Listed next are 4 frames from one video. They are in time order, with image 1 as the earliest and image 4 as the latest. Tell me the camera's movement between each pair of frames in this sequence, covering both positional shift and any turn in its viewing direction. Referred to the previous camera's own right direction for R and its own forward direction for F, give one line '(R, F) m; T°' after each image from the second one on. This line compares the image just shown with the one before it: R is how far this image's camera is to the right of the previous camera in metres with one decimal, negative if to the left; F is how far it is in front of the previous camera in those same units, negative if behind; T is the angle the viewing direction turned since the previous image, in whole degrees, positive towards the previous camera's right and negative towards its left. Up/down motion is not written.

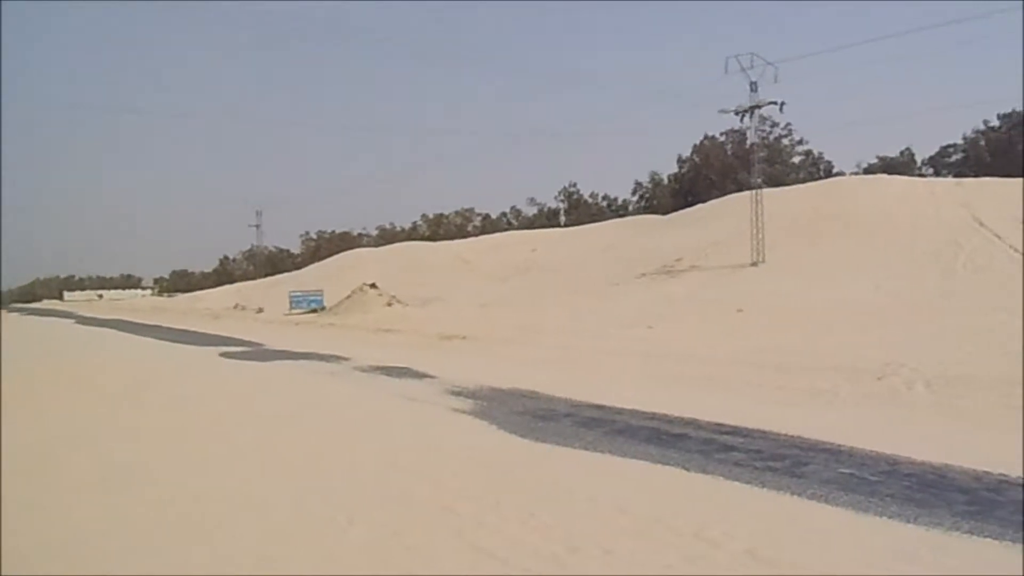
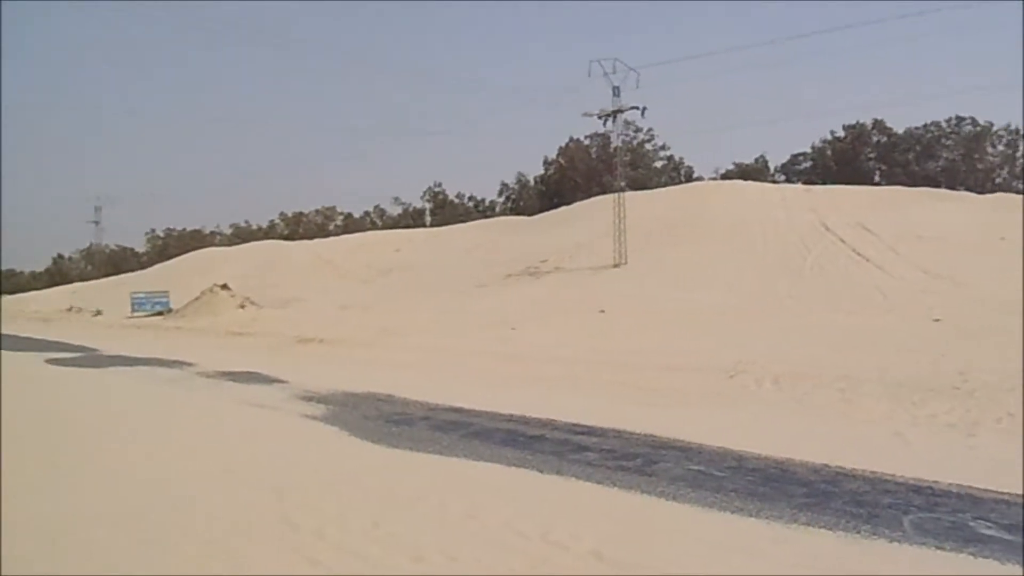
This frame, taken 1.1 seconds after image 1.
(+0.4, +0.2) m; +7°
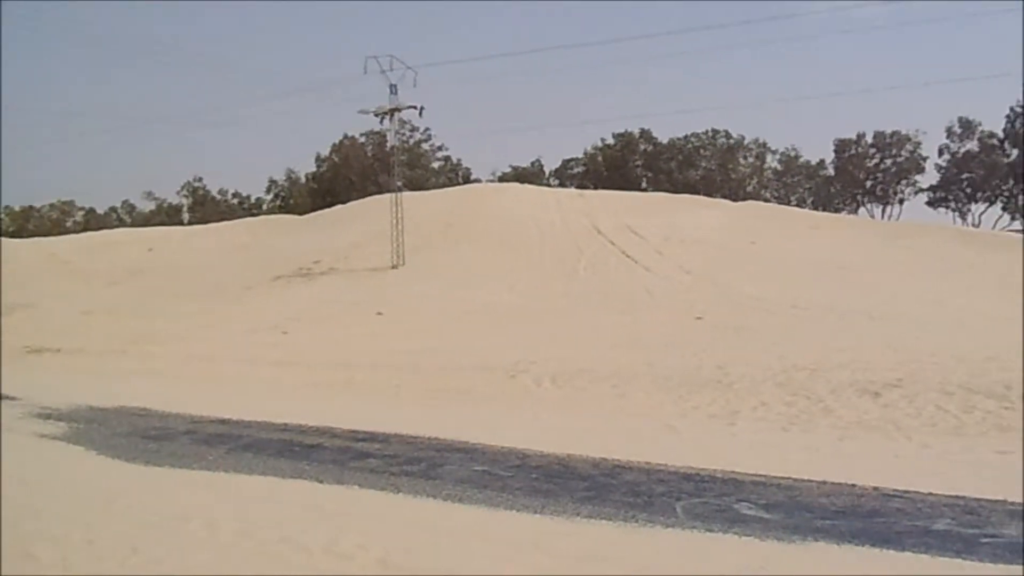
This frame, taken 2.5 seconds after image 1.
(-0.1, +0.4) m; +15°
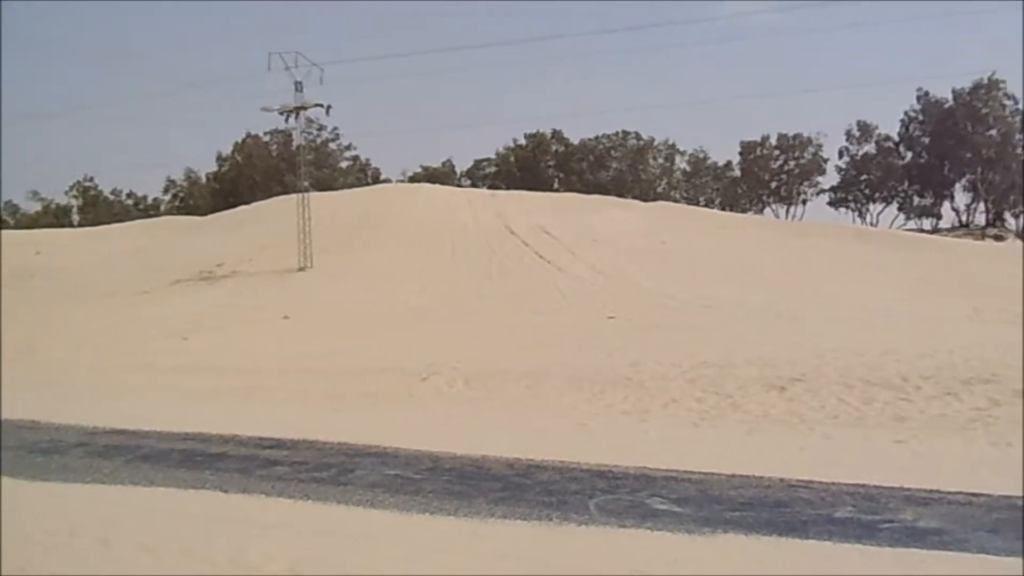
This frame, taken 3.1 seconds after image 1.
(+0.1, +0.1) m; +5°
